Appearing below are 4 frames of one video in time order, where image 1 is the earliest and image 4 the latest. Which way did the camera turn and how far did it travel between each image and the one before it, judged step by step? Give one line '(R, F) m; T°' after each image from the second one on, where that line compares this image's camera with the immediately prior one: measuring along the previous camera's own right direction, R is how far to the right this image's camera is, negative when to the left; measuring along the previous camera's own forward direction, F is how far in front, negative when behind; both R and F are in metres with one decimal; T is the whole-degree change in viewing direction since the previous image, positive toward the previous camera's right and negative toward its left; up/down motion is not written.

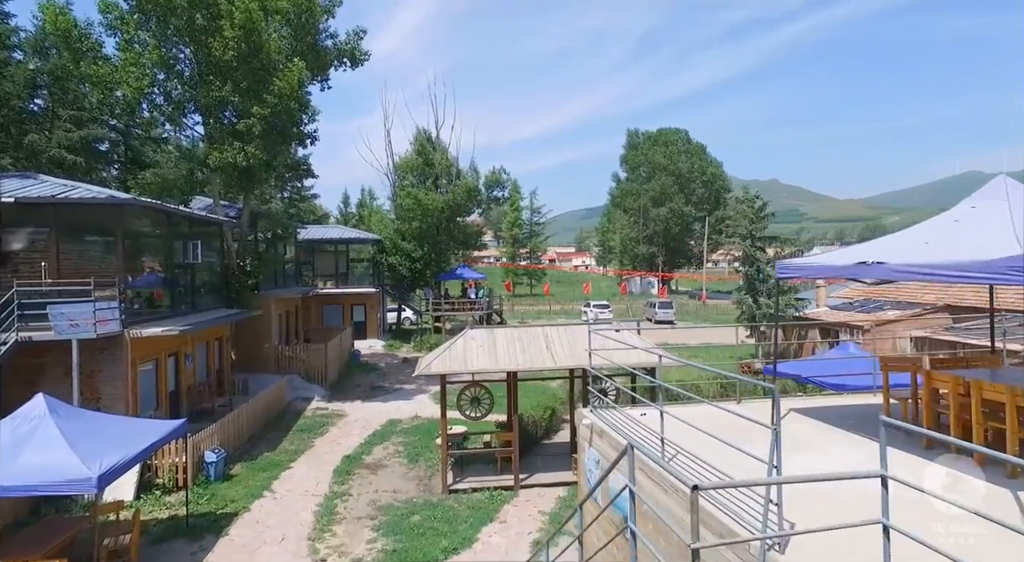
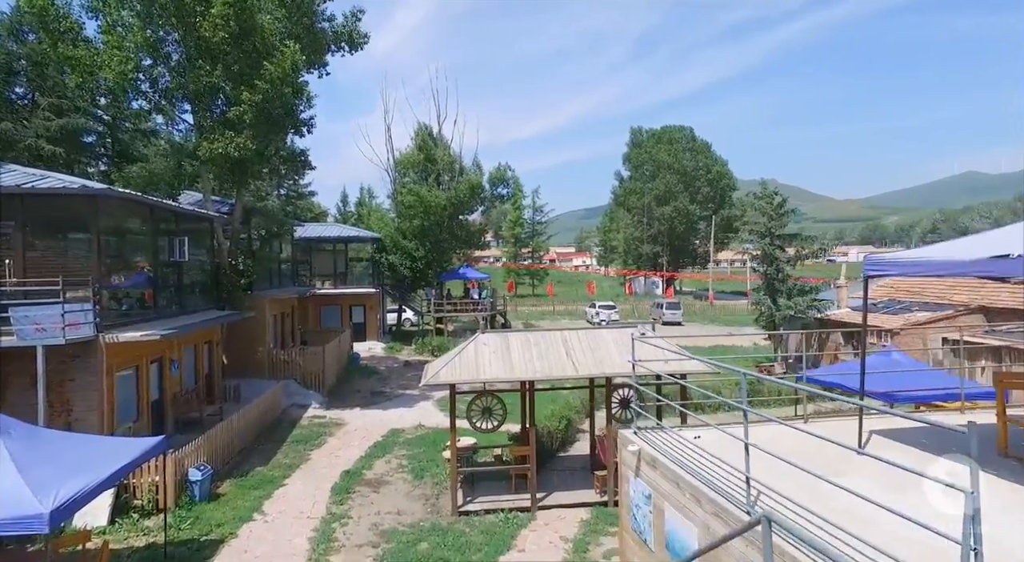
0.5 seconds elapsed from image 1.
(-0.4, +1.3) m; 0°
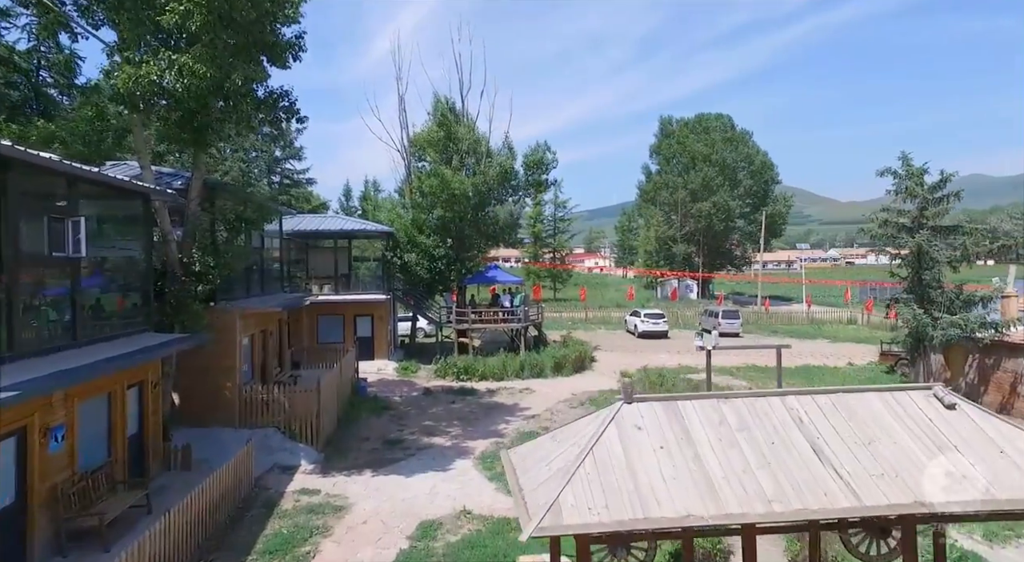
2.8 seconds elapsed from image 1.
(-1.8, +6.4) m; 0°
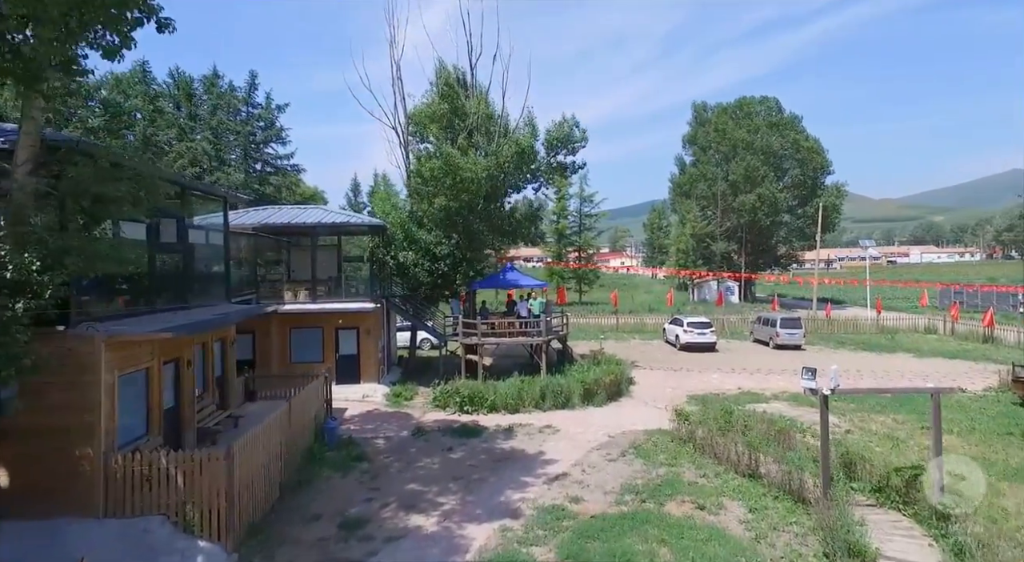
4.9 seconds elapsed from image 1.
(+0.2, +5.5) m; -2°
